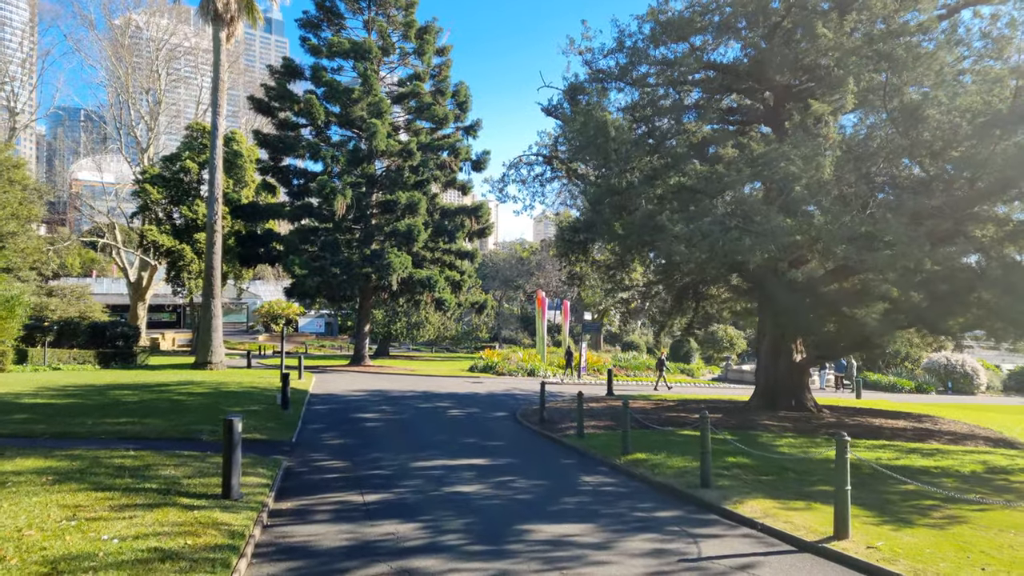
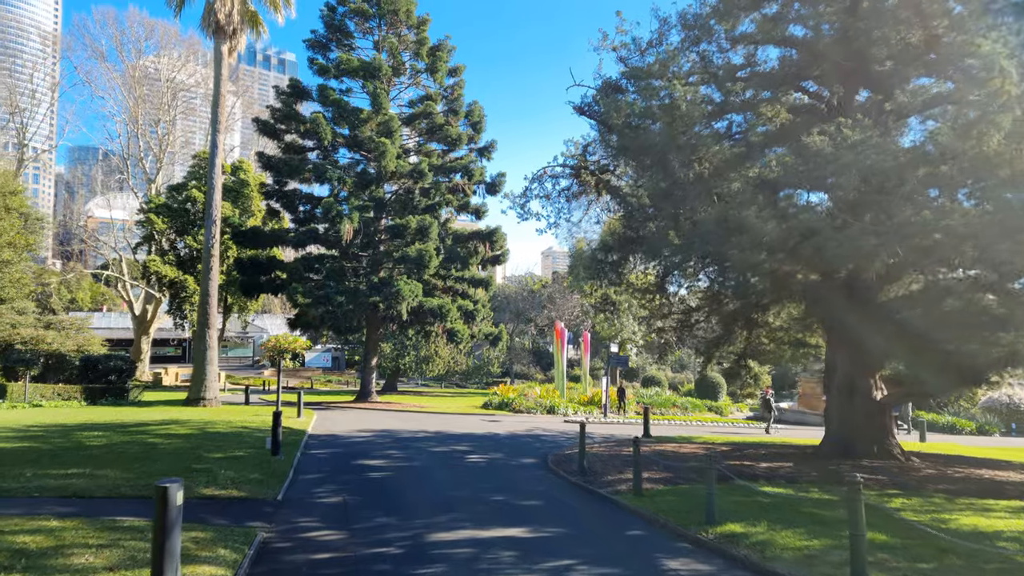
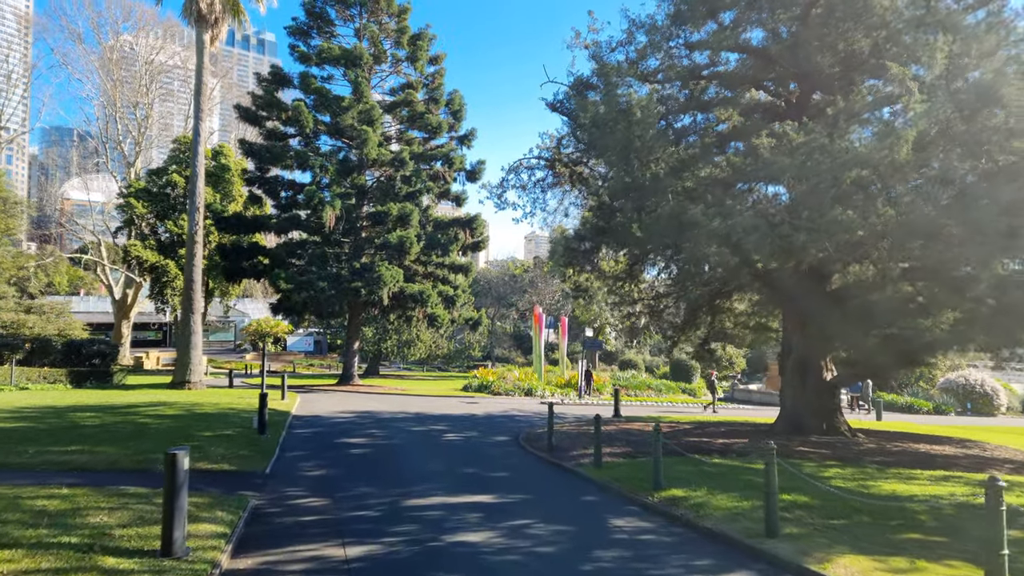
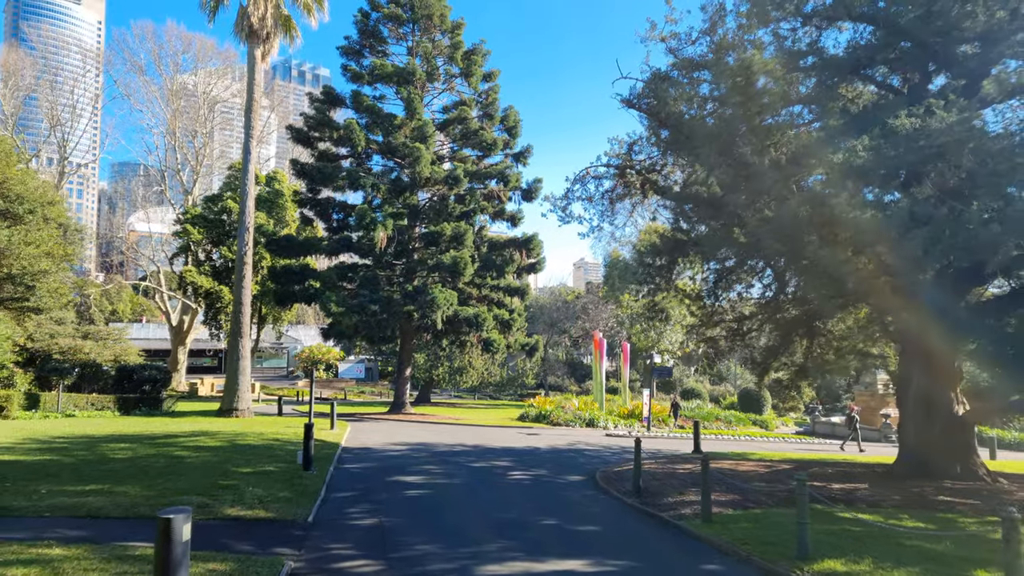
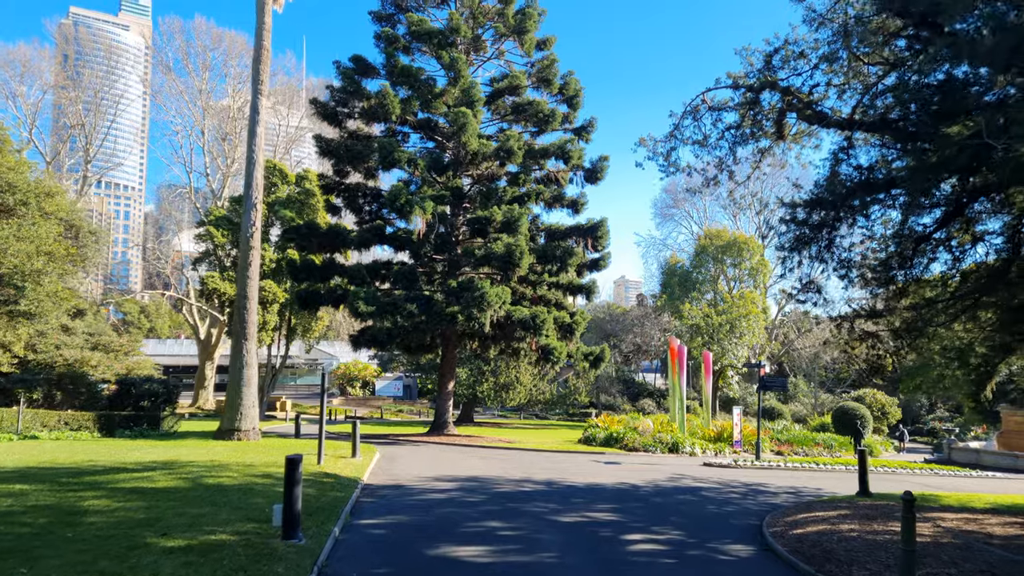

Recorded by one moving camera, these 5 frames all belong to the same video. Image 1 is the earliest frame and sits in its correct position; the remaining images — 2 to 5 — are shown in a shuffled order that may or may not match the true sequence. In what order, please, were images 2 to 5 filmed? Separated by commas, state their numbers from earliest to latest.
3, 2, 4, 5
